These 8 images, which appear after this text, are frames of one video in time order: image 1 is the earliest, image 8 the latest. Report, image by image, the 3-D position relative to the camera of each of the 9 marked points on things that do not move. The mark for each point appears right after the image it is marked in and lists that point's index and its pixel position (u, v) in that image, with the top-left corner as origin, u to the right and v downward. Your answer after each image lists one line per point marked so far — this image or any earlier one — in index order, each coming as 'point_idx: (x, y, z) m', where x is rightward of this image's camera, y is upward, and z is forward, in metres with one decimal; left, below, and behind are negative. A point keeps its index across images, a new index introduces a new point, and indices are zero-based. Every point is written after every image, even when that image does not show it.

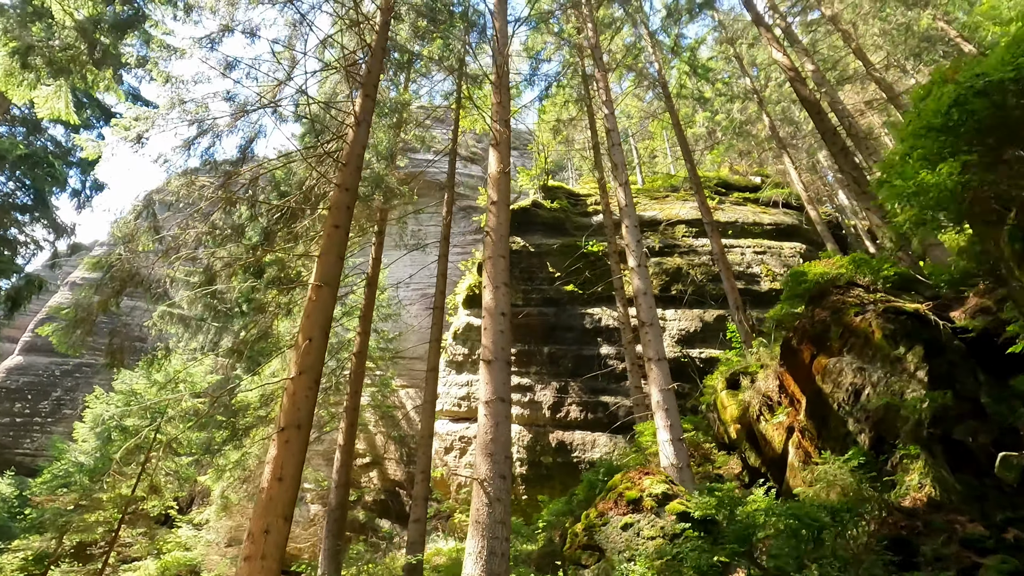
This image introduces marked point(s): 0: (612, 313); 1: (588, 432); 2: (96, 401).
0: (+2.0, -0.5, +11.0) m
1: (+1.4, -2.6, +9.7) m
2: (-9.6, -2.6, +12.3) m
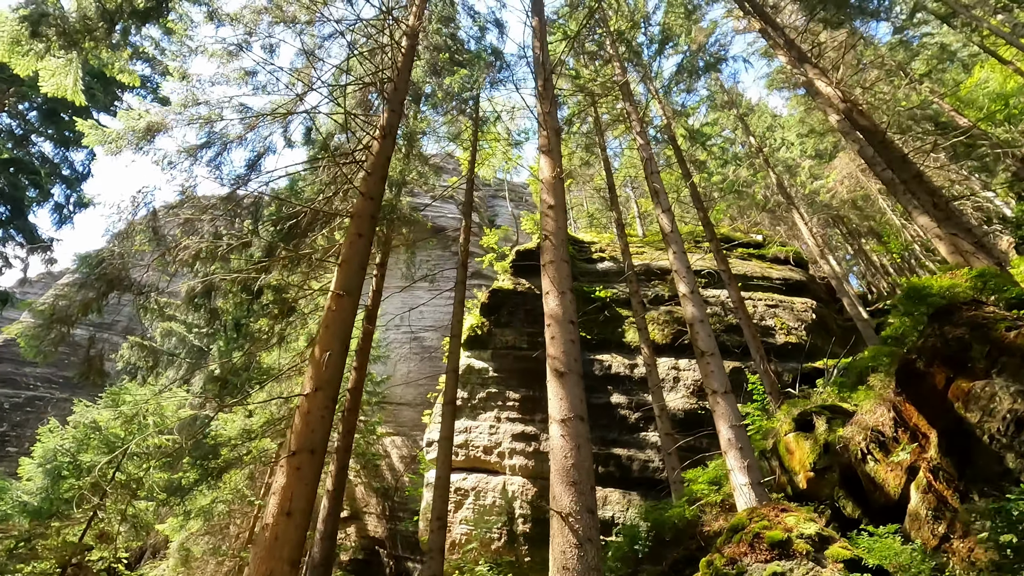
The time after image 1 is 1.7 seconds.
0: (+2.2, -1.4, +10.4) m
1: (+1.5, -3.3, +8.9) m
2: (-9.6, -3.0, +11.1) m
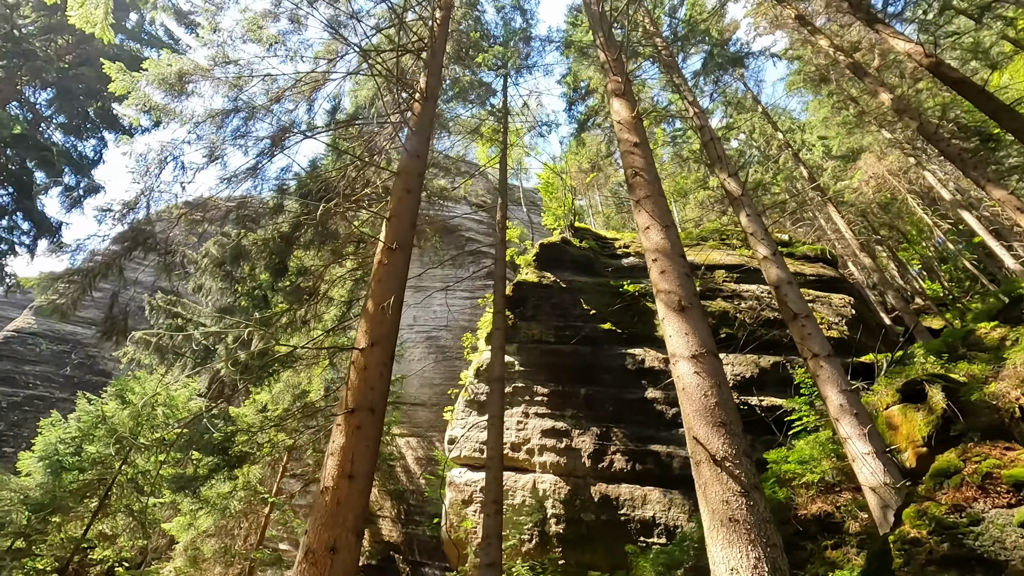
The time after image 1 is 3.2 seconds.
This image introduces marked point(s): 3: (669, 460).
0: (+2.7, -1.3, +10.0) m
1: (+2.0, -3.1, +8.4) m
2: (-9.1, -2.7, +10.5) m
3: (+2.5, -2.8, +8.6) m
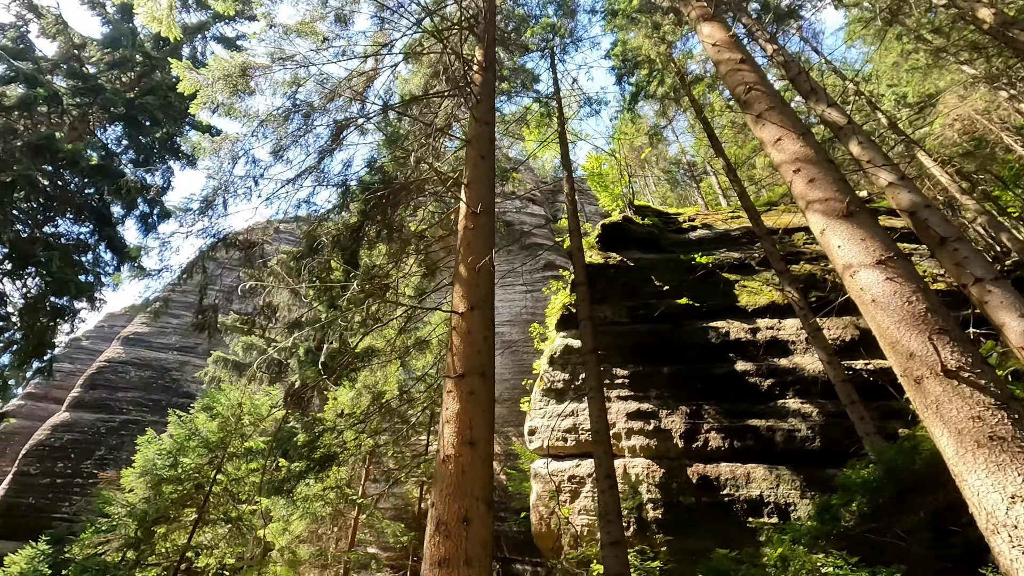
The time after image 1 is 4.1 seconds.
0: (+4.0, -0.7, +9.3) m
1: (+3.3, -2.6, +7.8) m
2: (-7.5, -3.2, +11.0) m
3: (+3.8, -2.2, +7.9) m
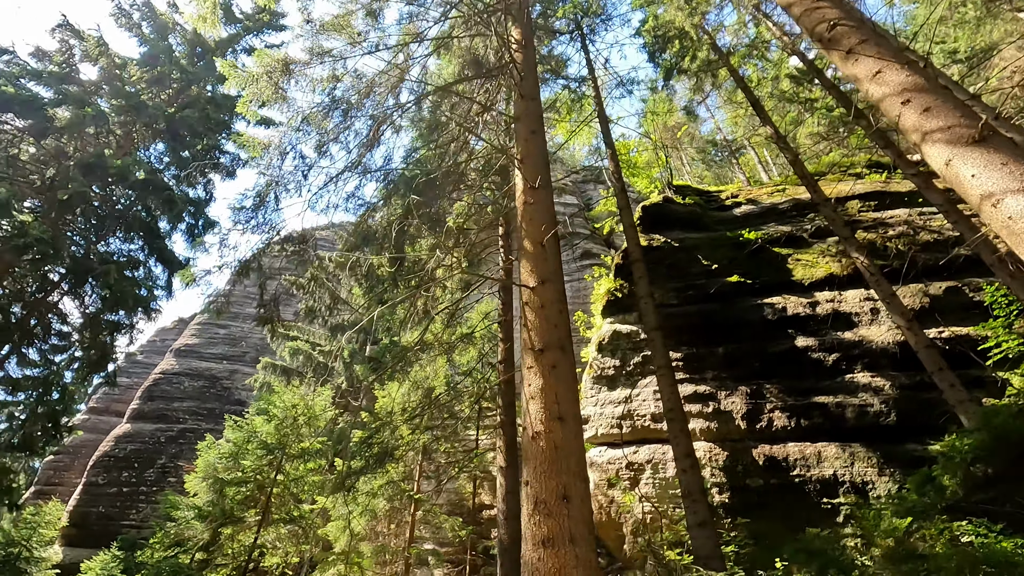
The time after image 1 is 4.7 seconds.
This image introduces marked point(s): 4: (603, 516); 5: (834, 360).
0: (+4.8, -0.2, +8.9) m
1: (+4.1, -2.2, +7.5) m
2: (-6.4, -3.4, +11.2) m
3: (+4.6, -1.7, +7.6) m
4: (+1.5, -3.6, +8.5) m
5: (+4.8, -1.1, +8.0) m
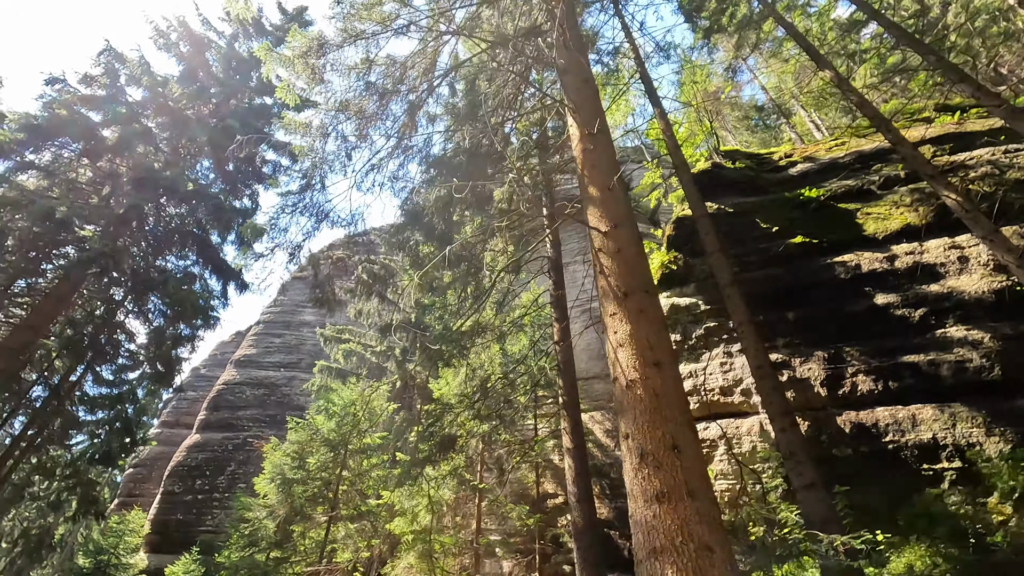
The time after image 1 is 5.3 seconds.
0: (+5.6, +0.5, +8.3) m
1: (+5.0, -1.5, +6.9) m
2: (-5.1, -3.5, +11.4) m
3: (+5.4, -1.1, +6.9) m
4: (+2.5, -3.2, +8.1) m
5: (+5.6, -0.4, +7.4) m
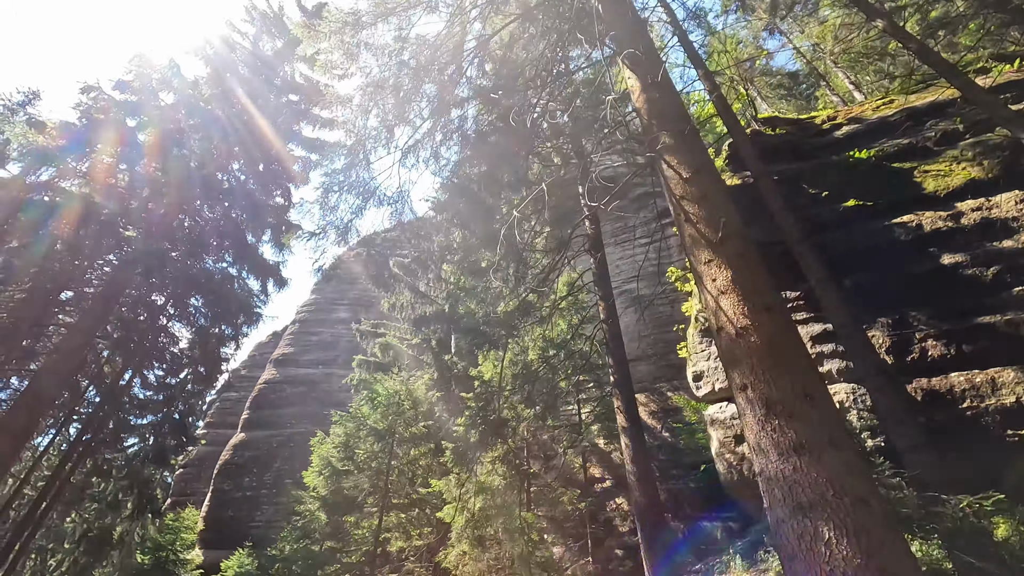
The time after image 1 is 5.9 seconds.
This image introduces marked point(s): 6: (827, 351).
0: (+6.2, +1.1, +7.8) m
1: (+5.6, -1.0, +6.5) m
2: (-4.2, -3.4, +11.5) m
3: (+6.1, -0.5, +6.5) m
4: (+3.3, -2.7, +7.8) m
5: (+6.2, +0.2, +6.9) m
6: (+4.4, -0.9, +7.4) m
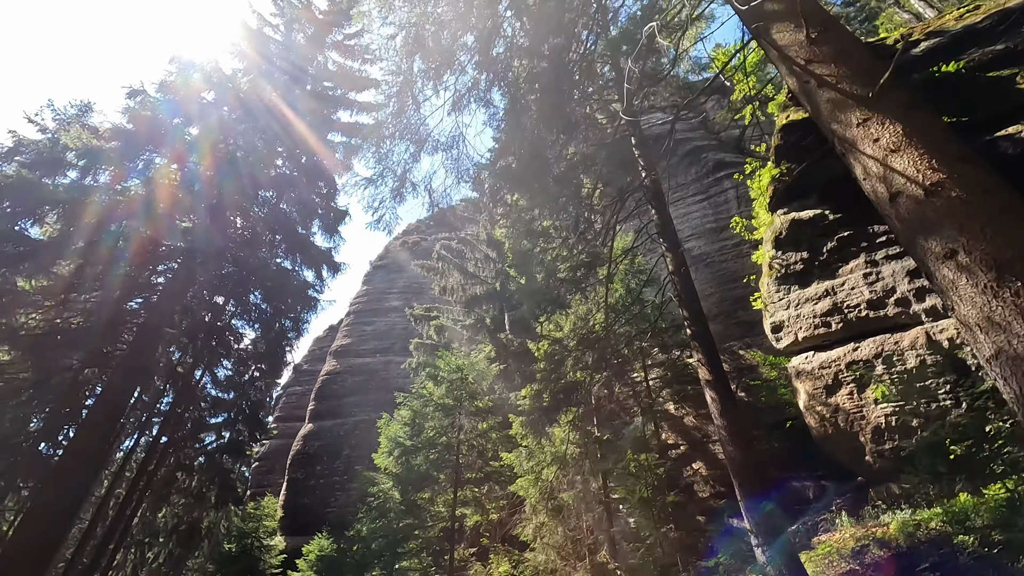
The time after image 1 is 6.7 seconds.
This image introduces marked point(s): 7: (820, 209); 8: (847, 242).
0: (+6.9, +2.1, +6.9) m
1: (+6.4, 0.0, +5.6) m
2: (-2.7, -3.0, +11.6) m
3: (+6.8, +0.5, +5.6) m
4: (+4.3, -1.9, +7.2) m
5: (+6.9, +1.2, +6.0) m
6: (+5.2, 0.0, +6.6) m
7: (+4.8, +1.3, +8.3) m
8: (+4.9, +0.7, +7.7) m
